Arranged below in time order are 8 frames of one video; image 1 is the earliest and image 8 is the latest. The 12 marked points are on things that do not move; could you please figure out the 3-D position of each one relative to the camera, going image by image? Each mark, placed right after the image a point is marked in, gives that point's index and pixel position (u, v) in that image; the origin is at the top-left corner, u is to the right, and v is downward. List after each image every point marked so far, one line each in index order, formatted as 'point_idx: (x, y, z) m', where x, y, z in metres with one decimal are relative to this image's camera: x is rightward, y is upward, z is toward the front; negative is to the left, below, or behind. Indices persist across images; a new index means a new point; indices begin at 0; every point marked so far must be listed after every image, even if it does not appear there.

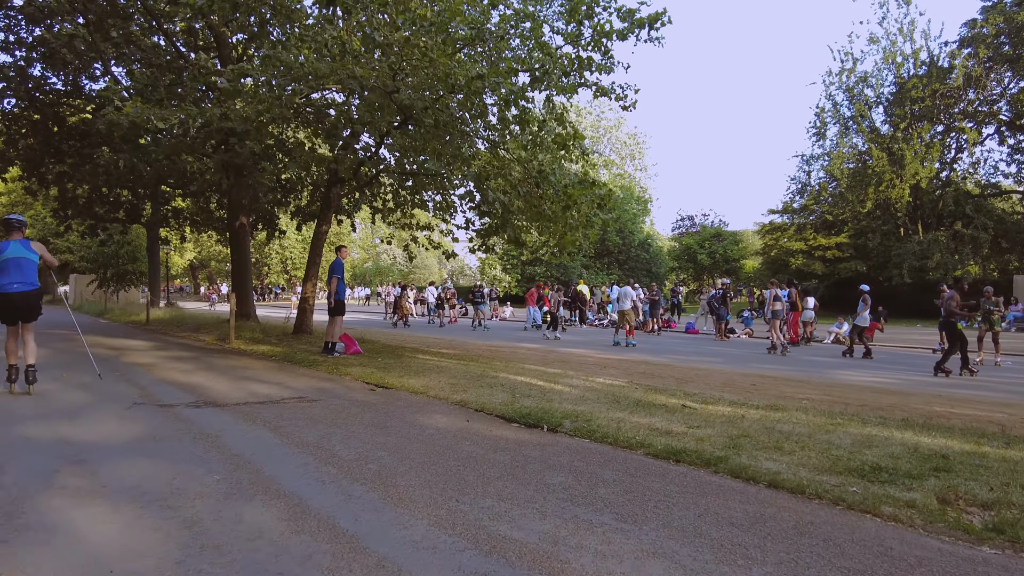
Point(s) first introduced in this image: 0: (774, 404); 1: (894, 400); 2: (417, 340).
0: (+2.9, -1.3, +7.4) m
1: (+5.0, -1.5, +8.6) m
2: (-2.4, -1.4, +16.9) m
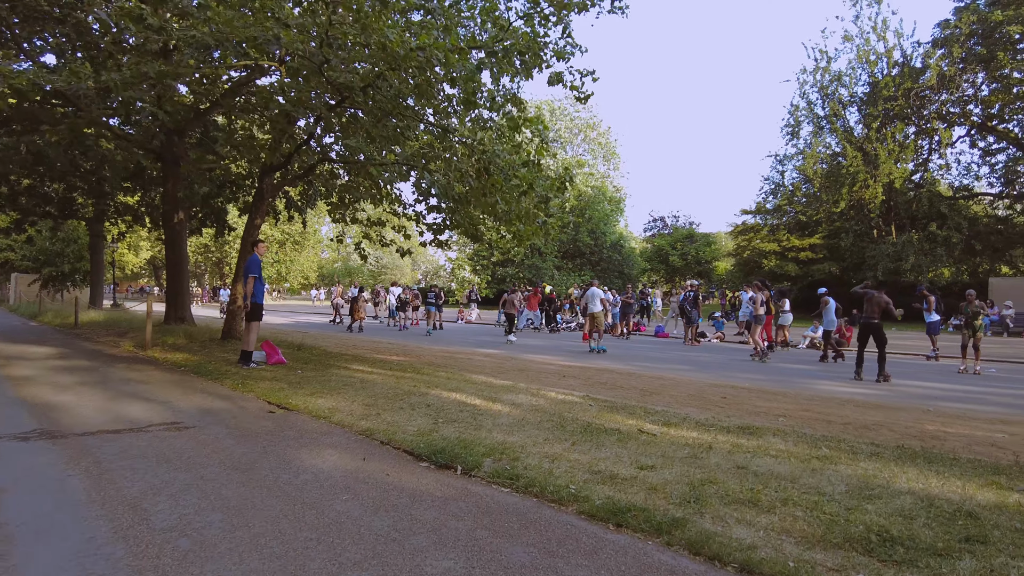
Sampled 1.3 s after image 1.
0: (+2.2, -1.3, +6.3) m
1: (+4.3, -1.5, +7.6) m
2: (-3.5, -1.4, +15.7) m
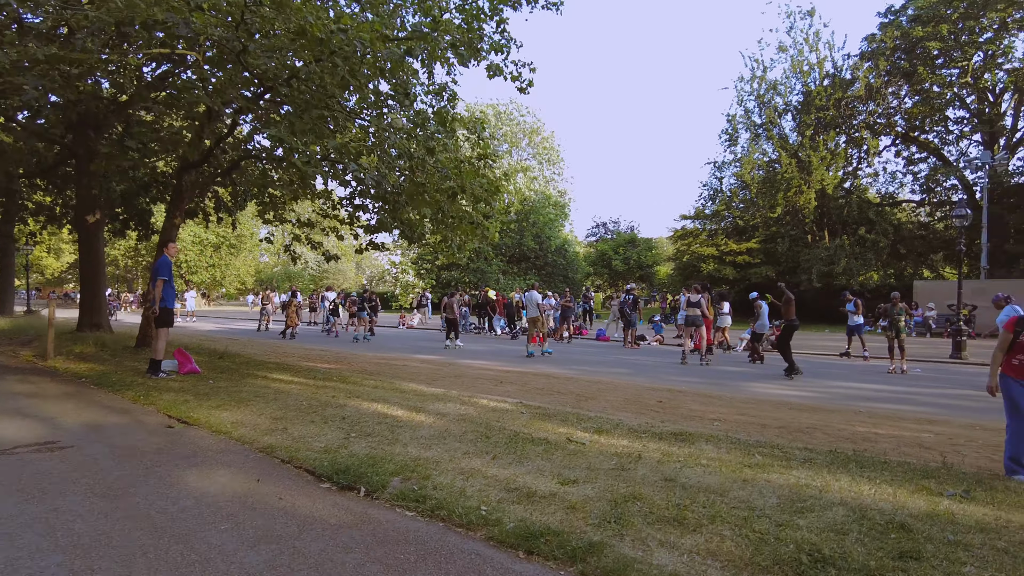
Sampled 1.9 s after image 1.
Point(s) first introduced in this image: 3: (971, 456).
0: (+1.6, -1.3, +6.1) m
1: (+3.5, -1.5, +7.5) m
2: (-4.9, -1.5, +15.0) m
3: (+3.9, -1.4, +5.6) m
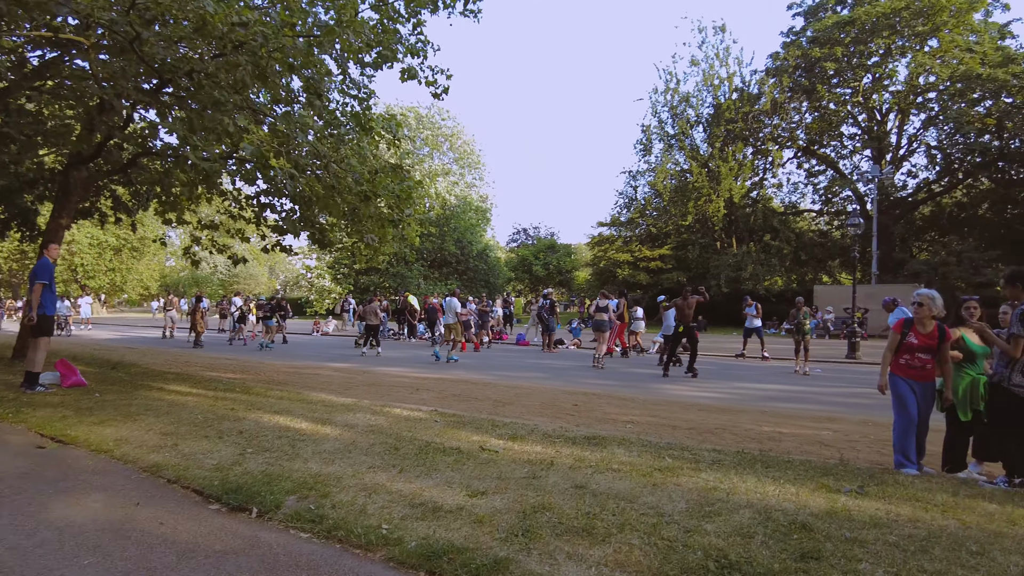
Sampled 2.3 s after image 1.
0: (+0.8, -1.4, +6.1) m
1: (+2.5, -1.6, +7.8) m
2: (-6.7, -1.6, +14.2) m
3: (+3.1, -1.5, +5.8) m
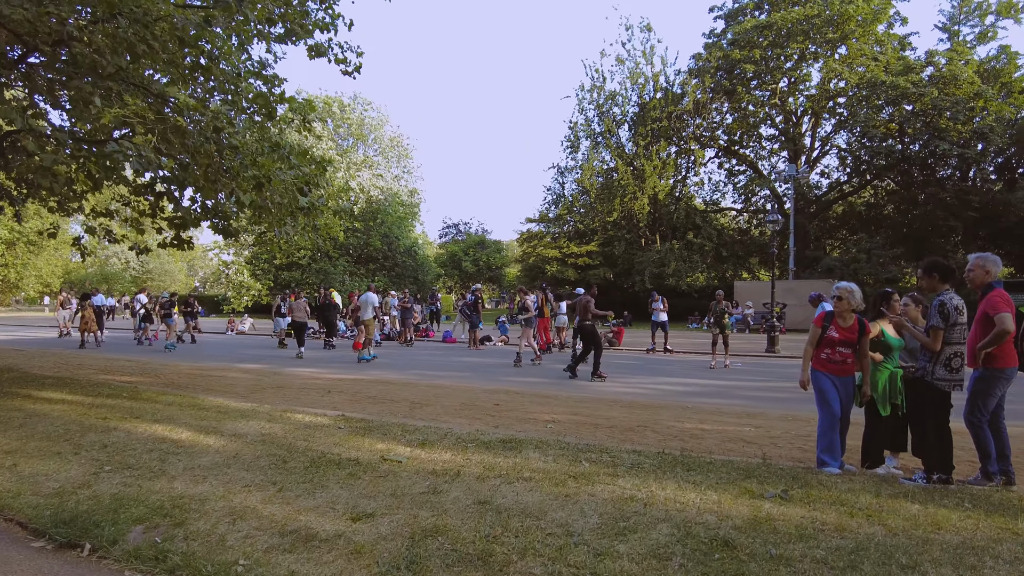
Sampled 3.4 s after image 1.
0: (0.0, -1.3, +5.7) m
1: (+1.5, -1.5, +7.5) m
2: (-8.3, -1.5, +13.0) m
3: (+2.4, -1.4, +5.7) m
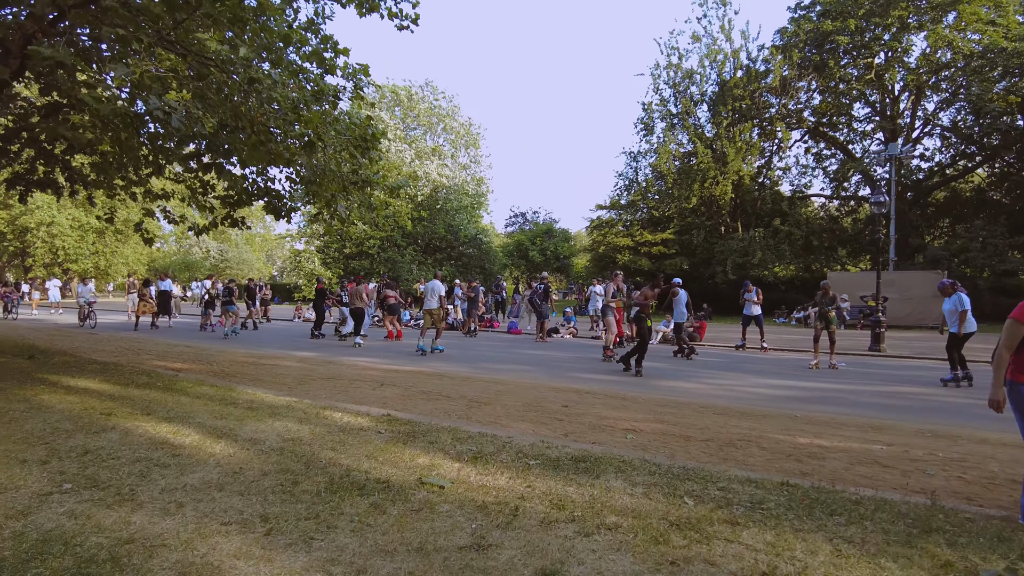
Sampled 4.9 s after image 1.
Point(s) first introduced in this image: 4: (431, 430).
0: (+0.5, -1.2, +4.6) m
1: (+2.2, -1.3, +6.3) m
2: (-7.0, -1.2, +12.6) m
3: (+2.9, -1.3, +4.3) m
4: (-0.6, -1.2, +5.2) m
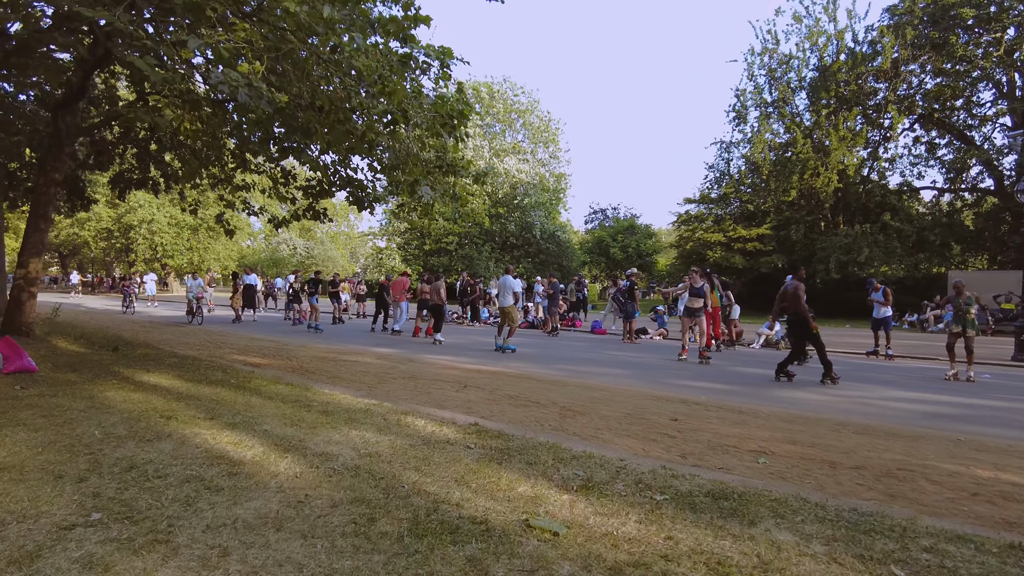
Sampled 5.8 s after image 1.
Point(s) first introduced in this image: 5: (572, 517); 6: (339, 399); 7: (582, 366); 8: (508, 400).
0: (+1.2, -1.1, +3.7) m
1: (+3.1, -1.3, +5.1) m
2: (-5.3, -1.1, +12.5) m
3: (+3.5, -1.3, +3.1) m
4: (+0.1, -1.1, +4.4) m
5: (+0.3, -1.0, +3.0) m
6: (-1.6, -1.0, +6.0) m
7: (+1.1, -1.3, +10.7) m
8: (0.0, -1.2, +7.2) m
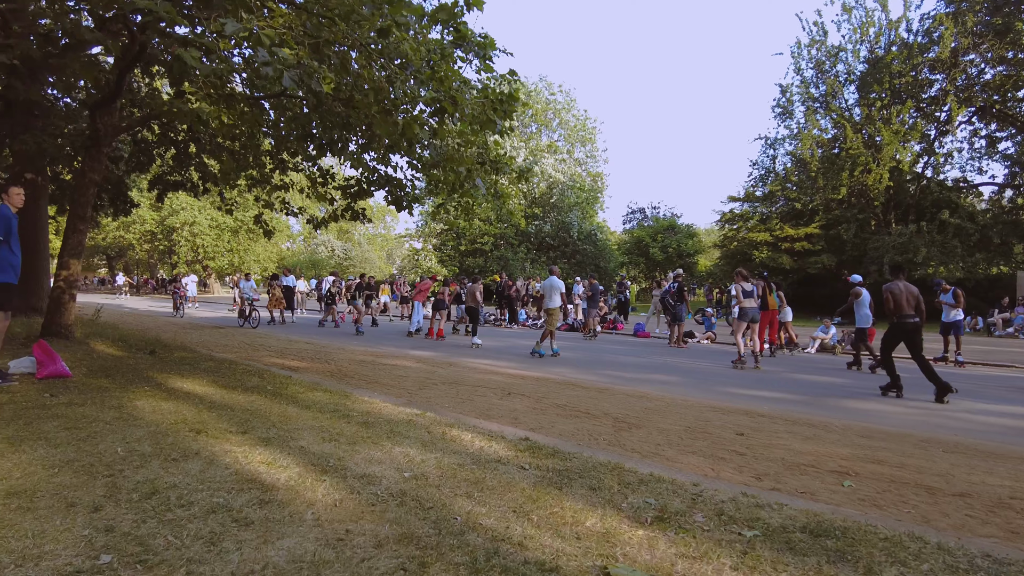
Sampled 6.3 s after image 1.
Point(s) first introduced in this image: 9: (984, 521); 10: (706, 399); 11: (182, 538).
0: (+1.5, -1.1, +3.2) m
1: (+3.5, -1.3, +4.5) m
2: (-4.5, -1.1, +12.3) m
3: (+3.8, -1.3, +2.5) m
4: (+0.5, -1.1, +4.0) m
5: (+0.6, -1.1, +2.6) m
6: (-1.1, -1.0, +5.6) m
7: (+1.8, -1.3, +10.2) m
8: (+0.5, -1.3, +6.7) m
9: (+2.7, -1.3, +3.7) m
10: (+2.3, -1.3, +7.8) m
11: (-1.2, -0.9, +2.4) m
